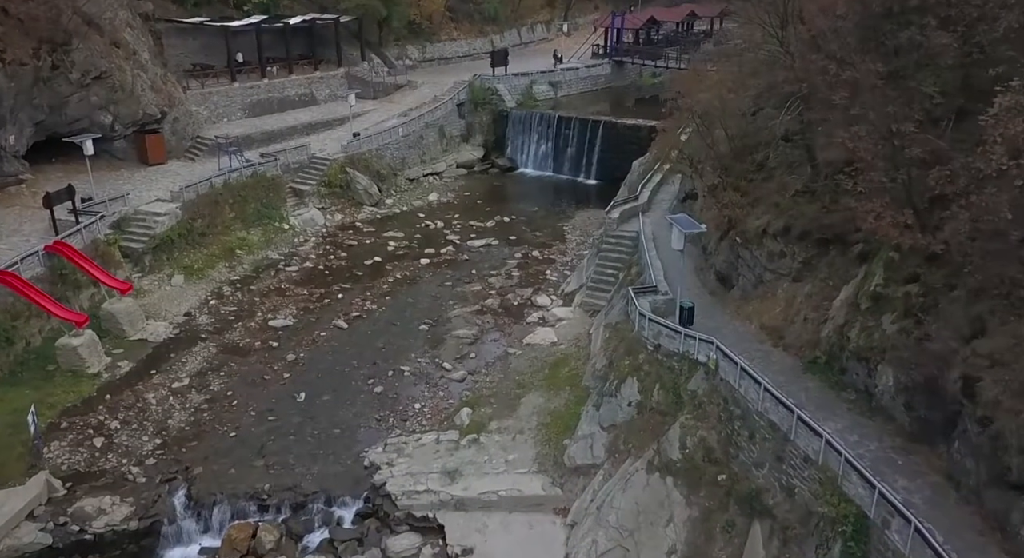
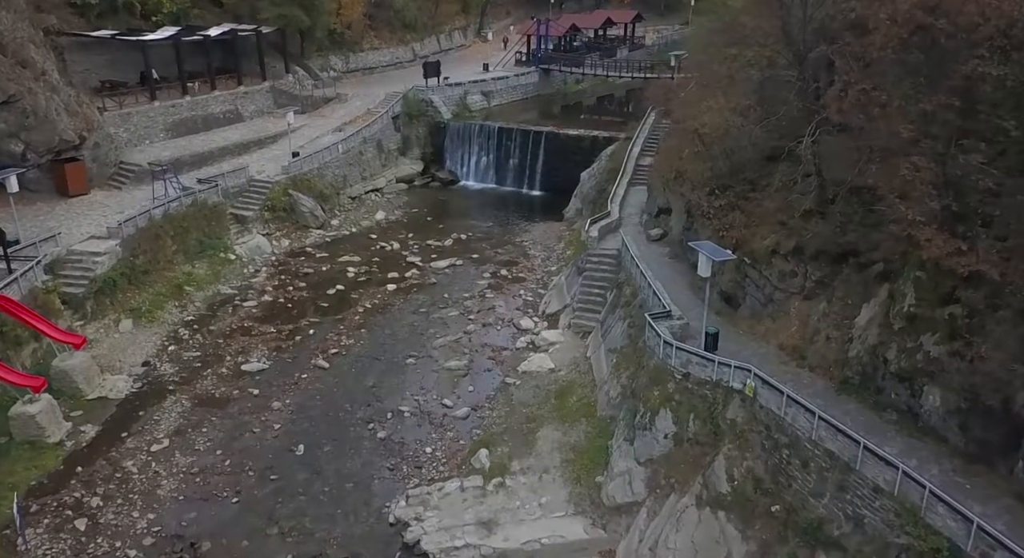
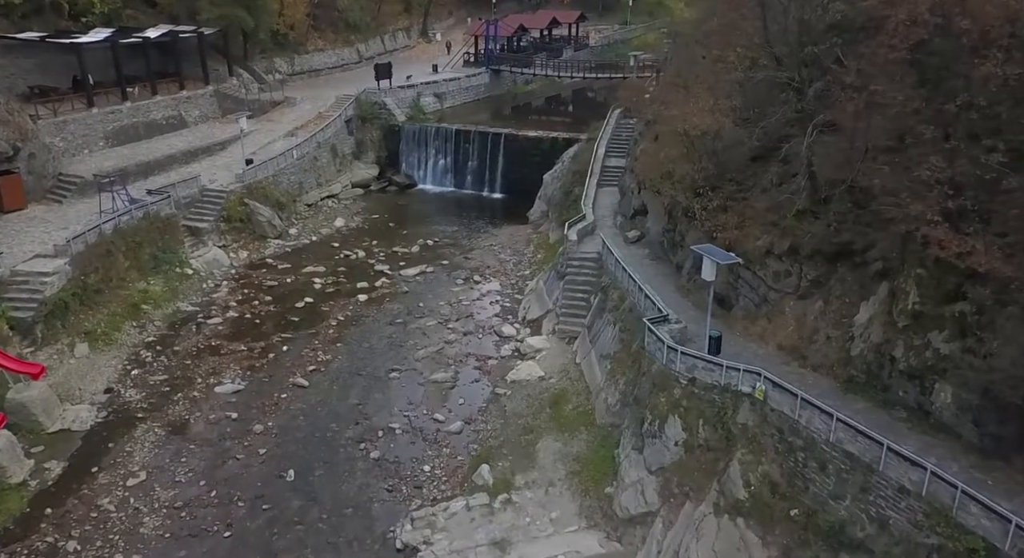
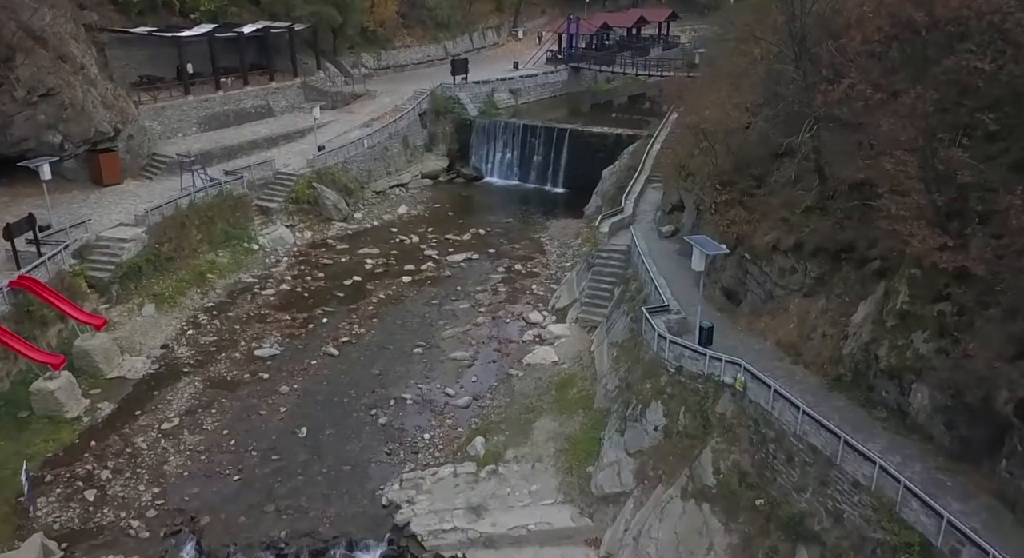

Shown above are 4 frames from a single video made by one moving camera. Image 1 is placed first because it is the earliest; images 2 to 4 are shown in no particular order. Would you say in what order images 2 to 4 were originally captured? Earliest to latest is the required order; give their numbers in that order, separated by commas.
4, 2, 3
